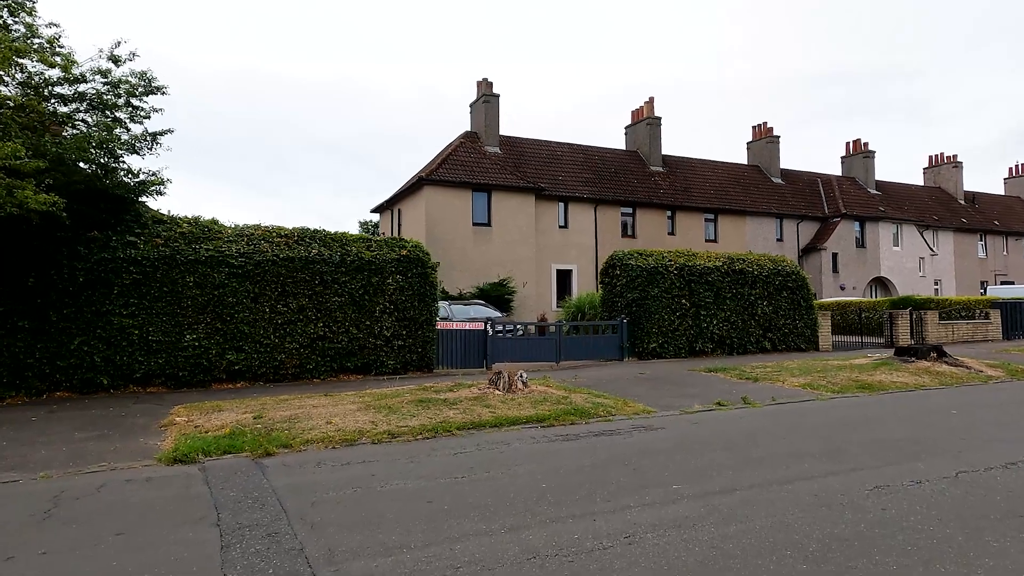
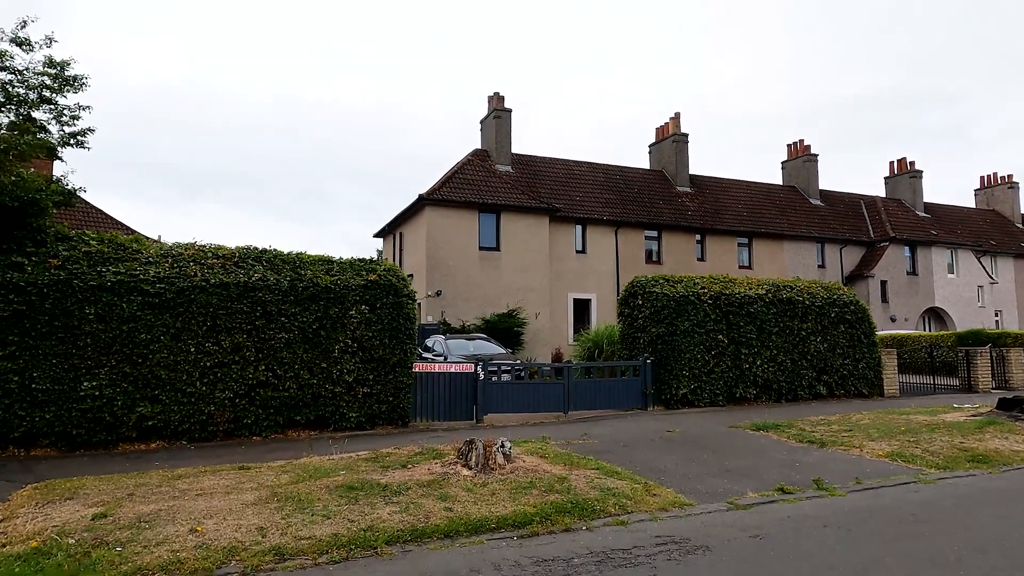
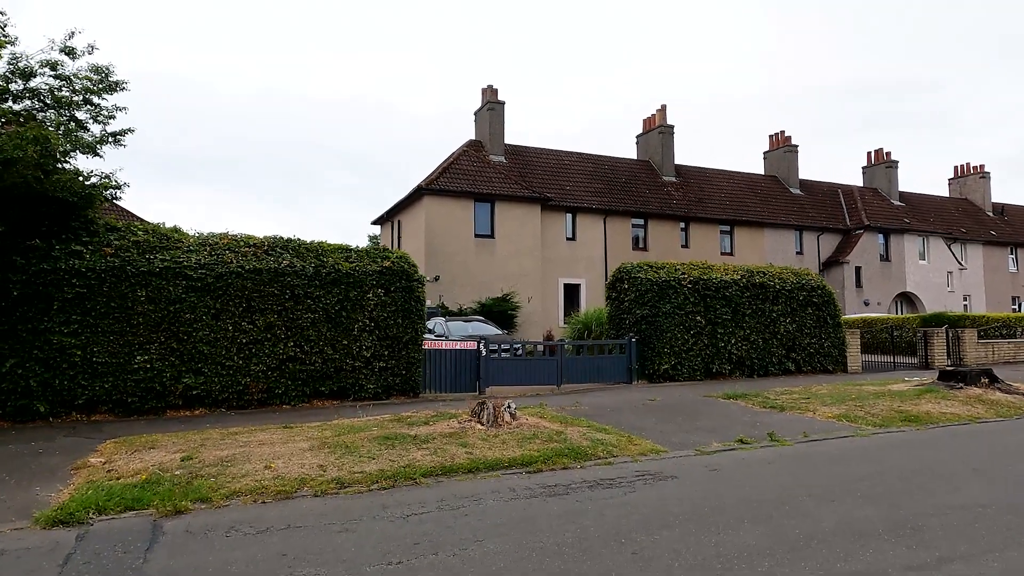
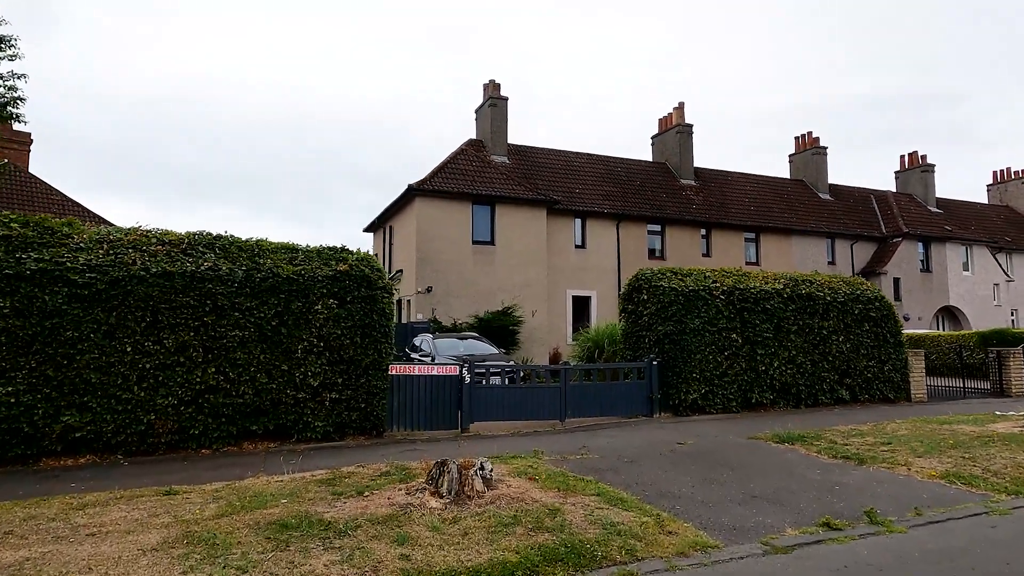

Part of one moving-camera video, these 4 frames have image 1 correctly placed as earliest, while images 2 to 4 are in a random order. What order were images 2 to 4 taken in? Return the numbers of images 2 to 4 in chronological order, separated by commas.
3, 2, 4
